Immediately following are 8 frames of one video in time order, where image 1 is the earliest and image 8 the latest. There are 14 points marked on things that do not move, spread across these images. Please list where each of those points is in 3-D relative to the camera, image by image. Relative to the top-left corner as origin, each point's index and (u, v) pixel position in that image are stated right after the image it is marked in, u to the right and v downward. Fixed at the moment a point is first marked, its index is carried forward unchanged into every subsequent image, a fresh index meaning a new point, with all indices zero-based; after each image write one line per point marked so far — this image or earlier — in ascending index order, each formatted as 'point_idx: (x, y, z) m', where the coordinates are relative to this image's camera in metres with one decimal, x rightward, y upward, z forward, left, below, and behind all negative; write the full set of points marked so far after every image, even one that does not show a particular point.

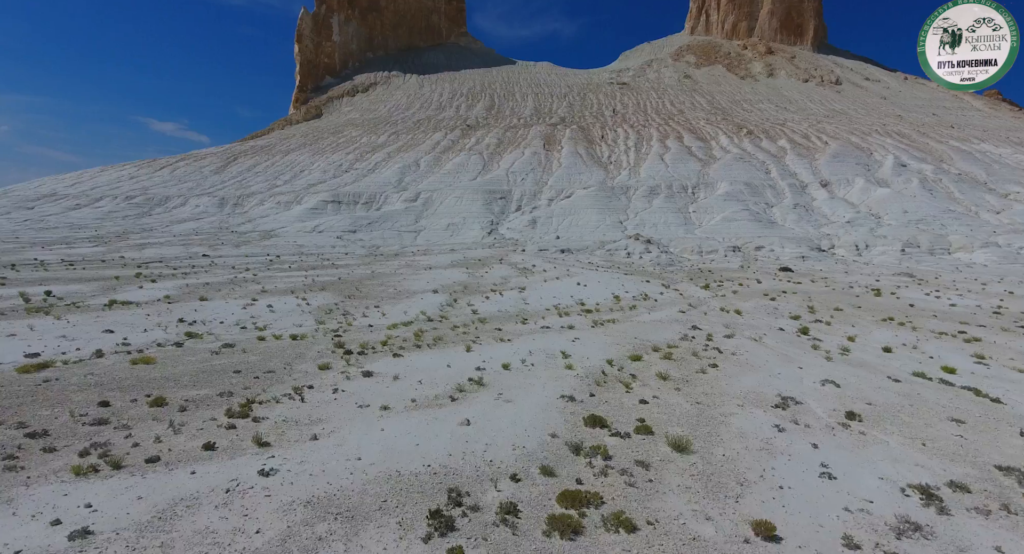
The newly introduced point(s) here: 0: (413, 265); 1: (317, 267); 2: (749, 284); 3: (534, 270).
0: (-3.5, +0.4, +19.4) m
1: (-6.3, +0.3, +17.6) m
2: (+7.5, -0.2, +17.1) m
3: (+0.8, +0.2, +18.8) m
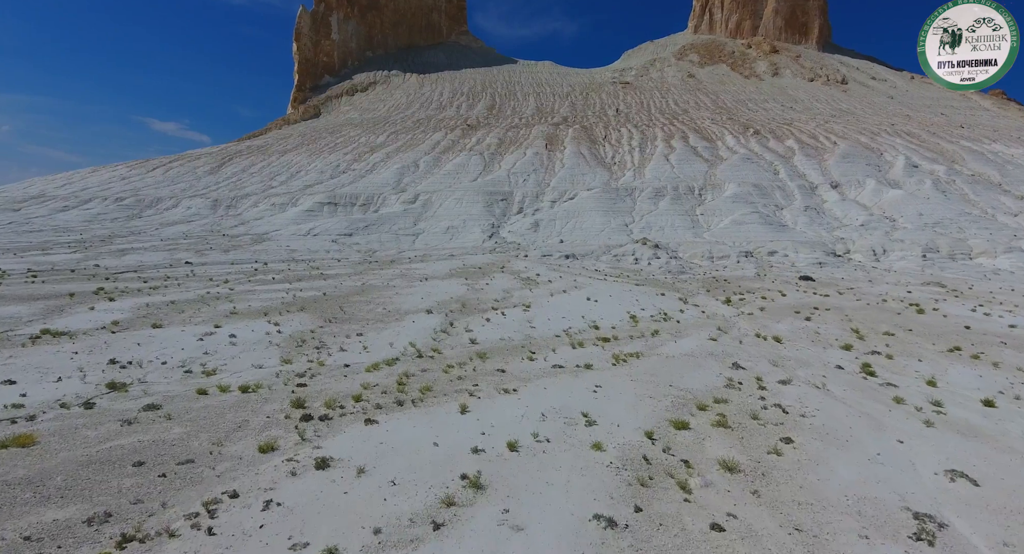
0: (-3.4, 0.0, +18.1) m
1: (-6.2, 0.0, +16.2) m
2: (+7.5, -0.6, +15.8) m
3: (+0.9, -0.1, +17.5) m
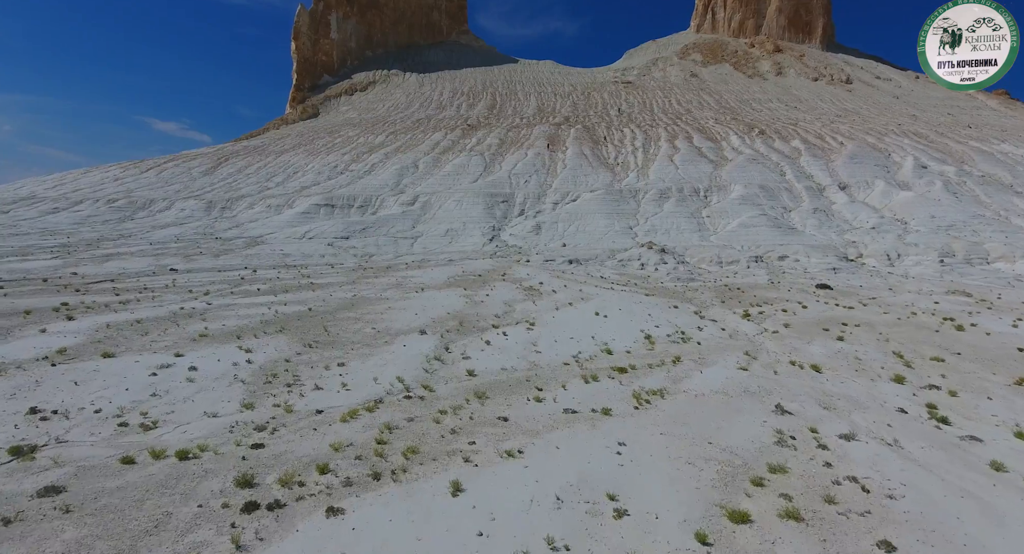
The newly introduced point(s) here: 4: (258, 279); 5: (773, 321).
0: (-3.4, -0.2, +17.0) m
1: (-6.2, -0.3, +15.2) m
2: (+7.6, -0.9, +14.7) m
3: (+0.9, -0.4, +16.4) m
4: (-8.2, -0.1, +17.7) m
5: (+6.2, -1.0, +12.8) m
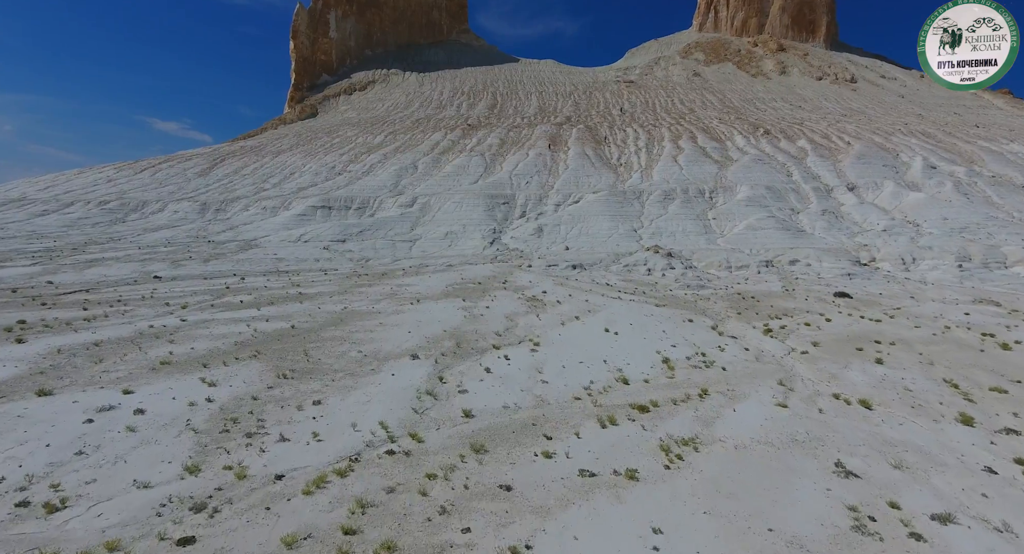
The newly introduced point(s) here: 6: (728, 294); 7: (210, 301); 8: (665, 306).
0: (-3.3, -0.5, +16.0) m
1: (-6.1, -0.6, +14.2) m
2: (+7.6, -1.1, +13.7) m
3: (+1.0, -0.7, +15.4) m
4: (-8.1, -0.3, +16.7) m
5: (+6.2, -1.3, +11.8) m
6: (+7.7, -0.6, +19.3) m
7: (-7.6, -0.6, +13.6) m
8: (+4.4, -0.9, +15.7) m
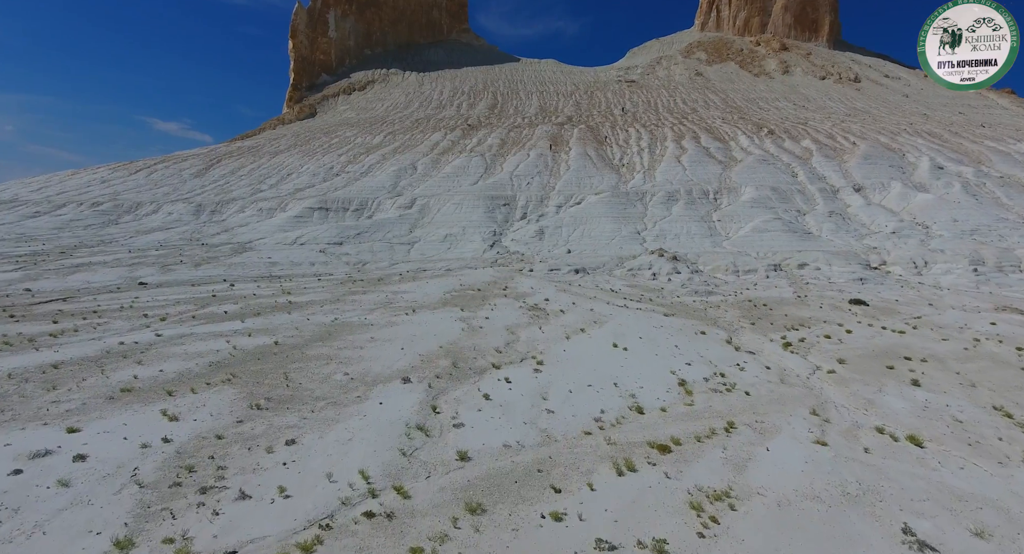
0: (-3.3, -0.7, +15.2) m
1: (-6.1, -0.8, +13.4) m
2: (+7.7, -1.3, +12.9) m
3: (+1.0, -0.9, +14.6) m
4: (-8.1, -0.5, +15.9) m
5: (+6.2, -1.5, +11.0) m
6: (+7.7, -0.8, +18.5) m
7: (-7.6, -0.8, +12.8) m
8: (+4.4, -1.1, +14.9) m
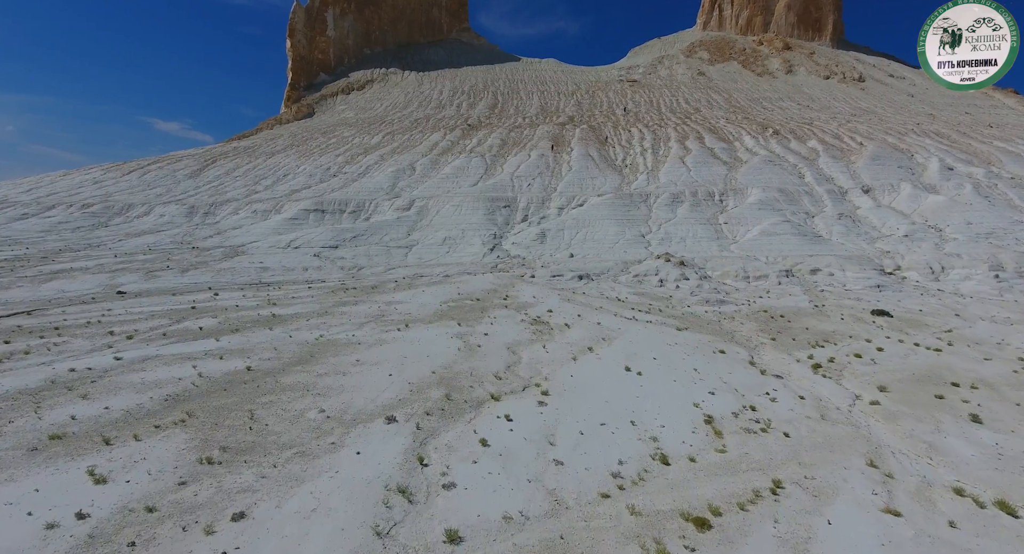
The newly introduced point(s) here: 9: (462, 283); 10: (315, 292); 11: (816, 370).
0: (-3.3, -1.0, +14.2) m
1: (-6.1, -1.1, +12.3) m
2: (+7.7, -1.6, +11.8) m
3: (+1.0, -1.2, +13.5) m
4: (-8.1, -0.8, +14.8) m
5: (+6.2, -1.8, +9.9) m
6: (+7.8, -1.1, +17.4) m
7: (-7.5, -1.1, +11.7) m
8: (+4.5, -1.3, +13.9) m
9: (-1.8, -0.2, +19.7) m
10: (-6.7, -0.5, +18.5) m
11: (+5.8, -1.8, +10.3) m
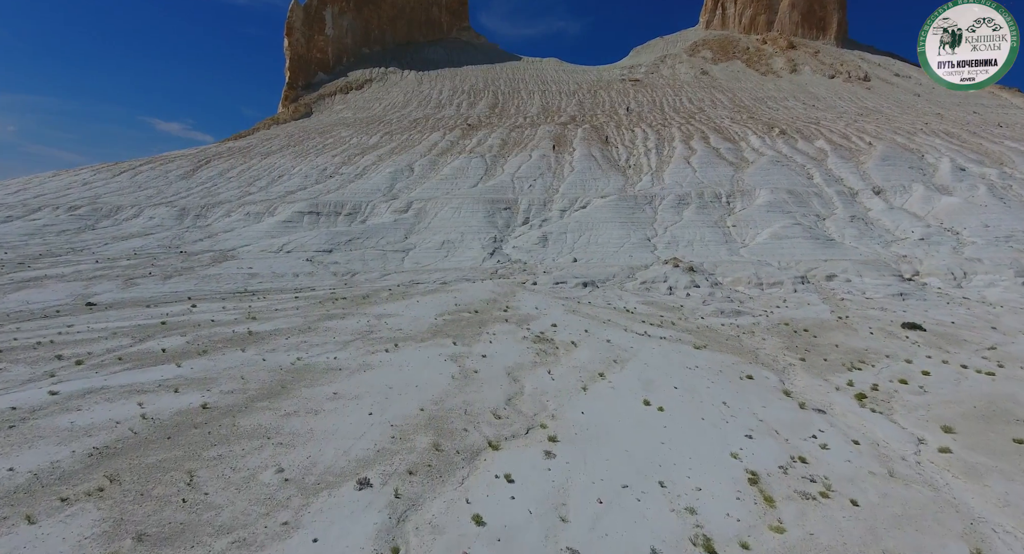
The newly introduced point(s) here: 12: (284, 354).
0: (-3.2, -1.3, +12.9) m
1: (-6.0, -1.4, +11.1) m
2: (+7.7, -1.9, +10.5) m
3: (+1.0, -1.5, +12.3) m
4: (-8.1, -1.1, +13.6) m
5: (+6.3, -2.1, +8.6) m
6: (+7.8, -1.4, +16.1) m
7: (-7.5, -1.4, +10.5) m
8: (+4.5, -1.6, +12.6) m
9: (-1.8, -0.5, +18.4) m
10: (-6.7, -0.8, +17.2) m
11: (+5.8, -2.0, +9.0) m
12: (-4.5, -1.5, +10.8) m
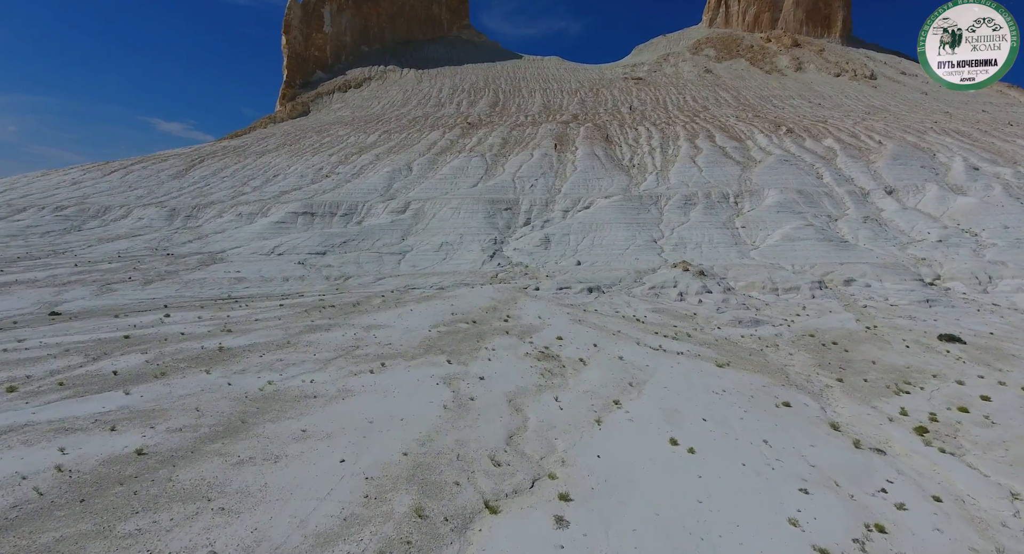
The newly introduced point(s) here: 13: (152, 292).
0: (-3.2, -1.5, +11.6) m
1: (-6.0, -1.6, +9.8) m
2: (+7.7, -2.1, +9.2) m
3: (+1.1, -1.7, +11.0) m
4: (-8.0, -1.3, +12.3) m
5: (+6.3, -2.3, +7.3) m
6: (+7.8, -1.6, +14.8) m
7: (-7.5, -1.6, +9.2) m
8: (+4.5, -1.8, +11.3) m
9: (-1.7, -0.7, +17.1) m
10: (-6.7, -1.0, +15.9) m
11: (+5.8, -2.2, +7.7) m
12: (-4.5, -1.7, +9.5) m
13: (-13.0, -0.5, +19.5) m
